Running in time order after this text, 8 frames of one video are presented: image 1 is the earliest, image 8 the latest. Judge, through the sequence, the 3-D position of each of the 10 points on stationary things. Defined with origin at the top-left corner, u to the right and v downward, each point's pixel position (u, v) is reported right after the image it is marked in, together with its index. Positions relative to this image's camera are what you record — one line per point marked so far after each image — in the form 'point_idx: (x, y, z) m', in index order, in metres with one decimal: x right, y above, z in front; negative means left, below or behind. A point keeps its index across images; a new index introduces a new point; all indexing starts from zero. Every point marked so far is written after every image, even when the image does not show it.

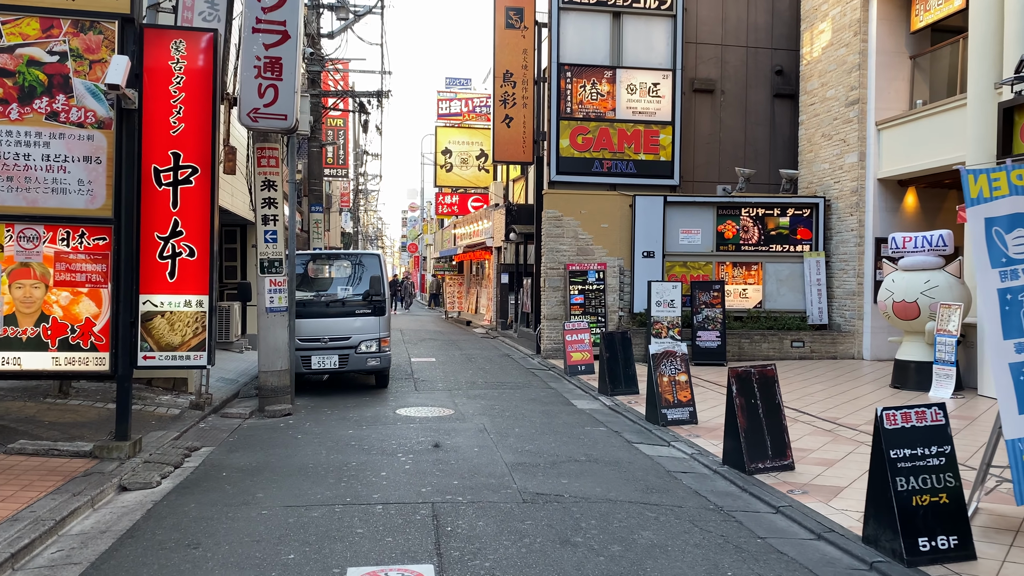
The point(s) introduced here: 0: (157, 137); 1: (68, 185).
0: (-2.9, +1.2, +6.8) m
1: (-3.5, +0.8, +6.6) m
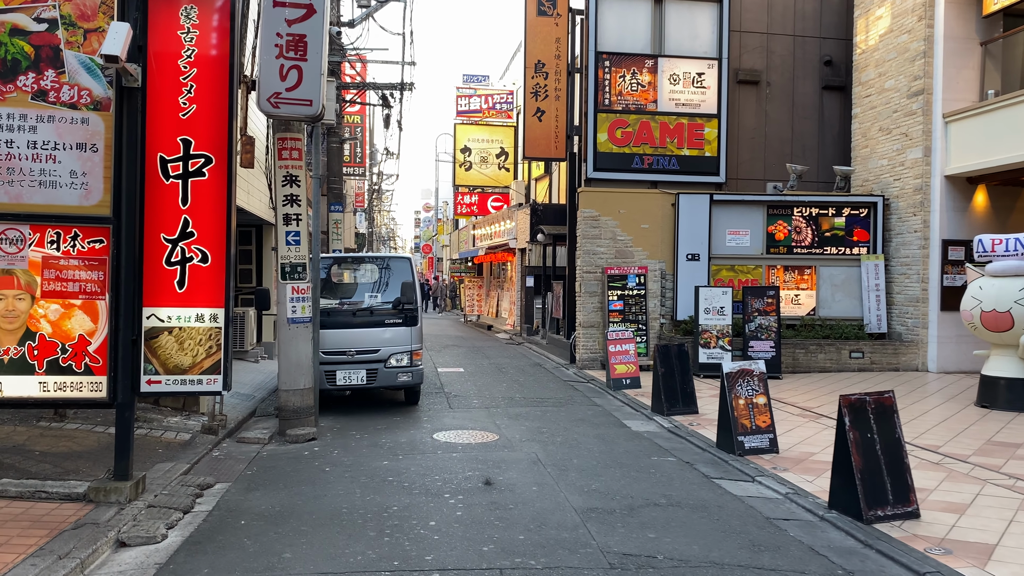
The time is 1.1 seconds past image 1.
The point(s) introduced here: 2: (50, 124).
0: (-2.4, +1.1, +5.7) m
1: (-3.0, +0.7, +5.5) m
2: (-3.1, +1.1, +5.5) m
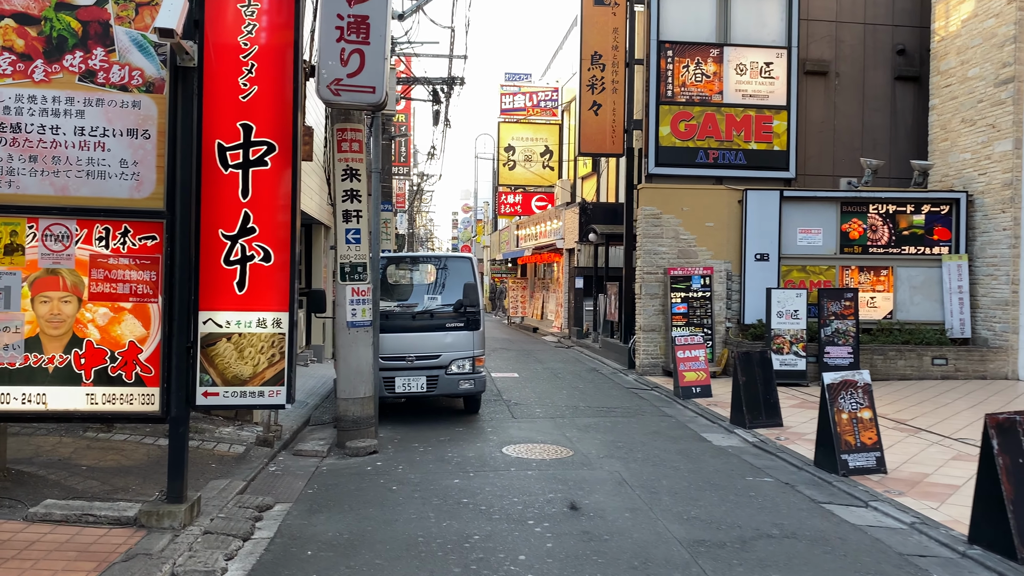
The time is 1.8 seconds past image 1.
0: (-1.8, +1.1, +5.2) m
1: (-2.4, +0.7, +5.0) m
2: (-2.5, +1.1, +5.0) m
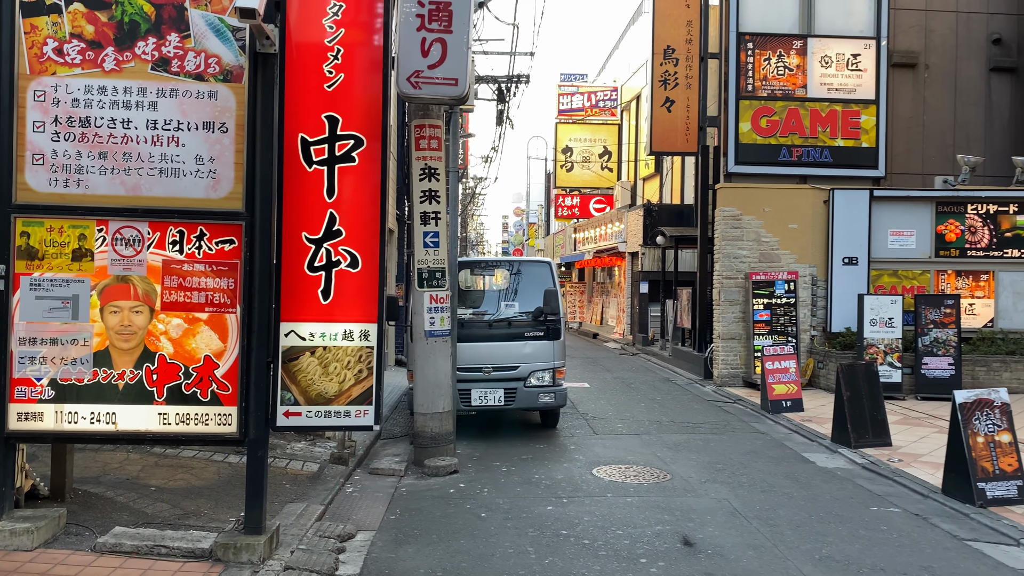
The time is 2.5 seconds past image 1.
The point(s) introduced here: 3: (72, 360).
0: (-1.2, +1.1, +4.7) m
1: (-1.8, +0.7, +4.6) m
2: (-1.8, +1.0, +4.5) m
3: (-2.4, -0.4, +4.5) m
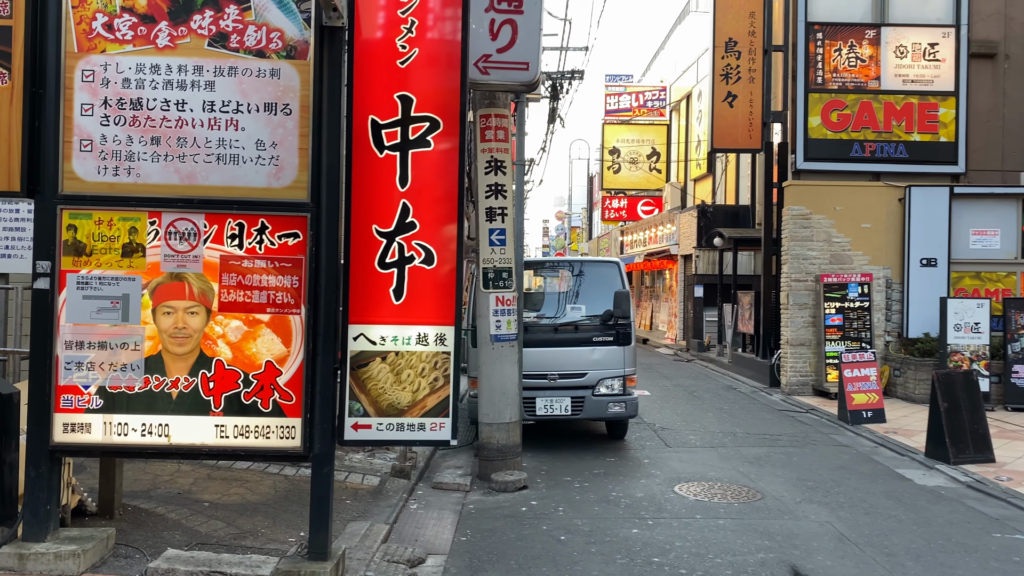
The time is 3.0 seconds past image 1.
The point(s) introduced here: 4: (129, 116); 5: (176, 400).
0: (-0.7, +1.1, +4.2) m
1: (-1.3, +0.7, +4.1) m
2: (-1.4, +1.0, +4.1) m
3: (-1.9, -0.4, +4.1) m
4: (-1.9, +0.9, +4.1) m
5: (-1.7, -0.6, +4.1) m
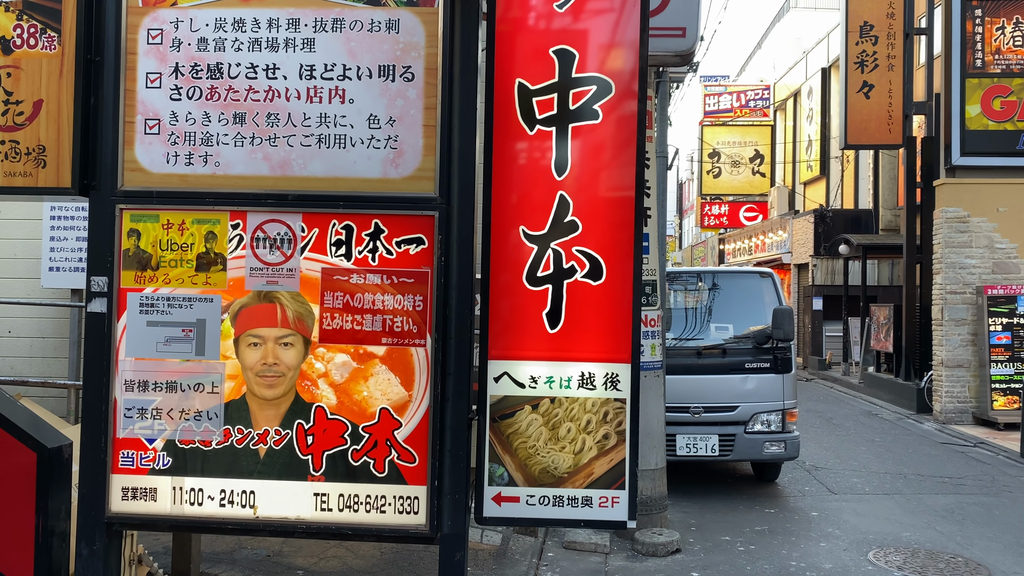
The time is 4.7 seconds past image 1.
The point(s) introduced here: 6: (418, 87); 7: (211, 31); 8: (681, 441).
0: (+0.1, +1.0, +3.2) m
1: (-0.6, +0.6, +3.1) m
2: (-0.7, +0.9, +3.1) m
3: (-1.2, -0.5, +3.2) m
4: (-1.2, +0.8, +3.2) m
5: (-0.9, -0.6, +3.1) m
6: (-0.3, +0.7, +3.1) m
7: (-1.1, +1.0, +3.2) m
8: (+1.3, -1.2, +6.5) m
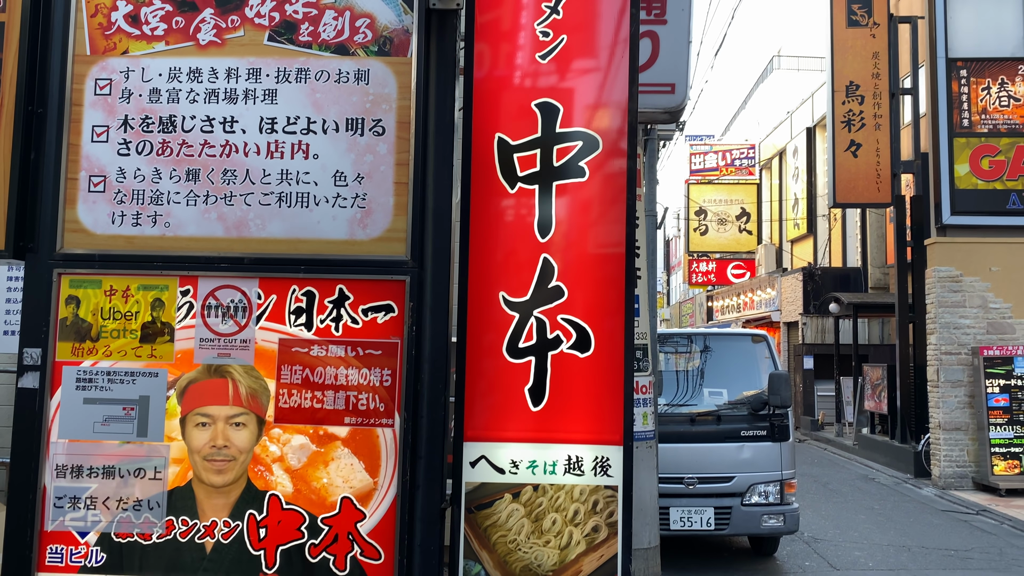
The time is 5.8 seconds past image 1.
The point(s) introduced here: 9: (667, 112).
0: (0.0, +0.8, +2.9) m
1: (-0.7, +0.3, +2.8) m
2: (-0.7, +0.7, +2.9) m
3: (-1.3, -0.7, +2.8) m
4: (-1.2, +0.5, +2.9) m
5: (-1.0, -0.9, +2.8) m
6: (-0.4, +0.5, +2.8) m
7: (-1.2, +0.7, +2.9) m
8: (+1.2, -1.6, +6.1) m
9: (+0.9, +1.0, +4.9) m
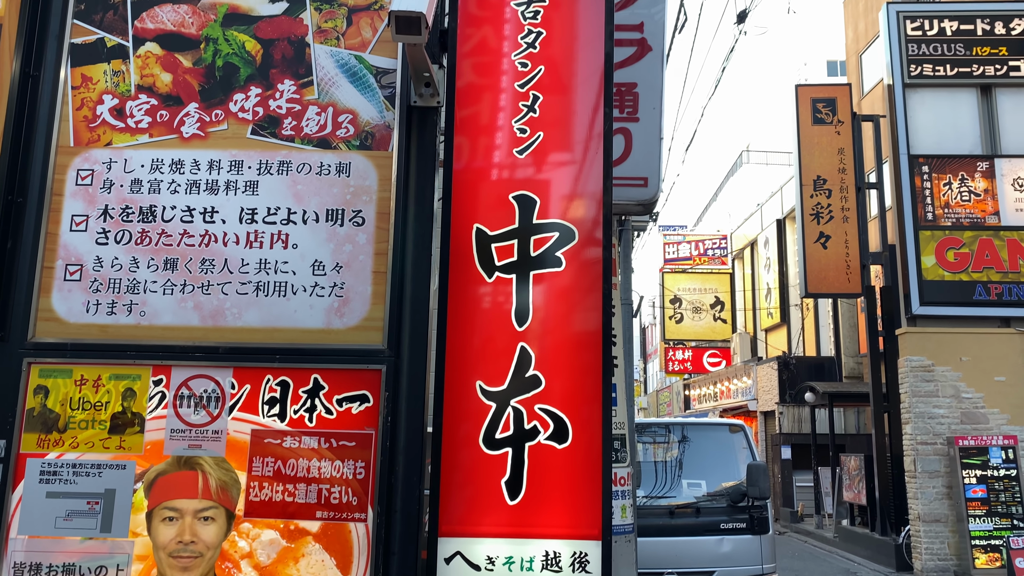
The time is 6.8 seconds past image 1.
0: (-0.1, +0.4, +3.0) m
1: (-0.8, 0.0, +2.9) m
2: (-0.8, +0.4, +2.9) m
3: (-1.3, -1.0, +2.7) m
4: (-1.3, +0.2, +2.9) m
5: (-1.1, -1.2, +2.7) m
6: (-0.5, +0.2, +2.9) m
7: (-1.3, +0.4, +3.0) m
8: (+1.0, -2.3, +6.0) m
9: (+0.8, +0.5, +5.0) m
